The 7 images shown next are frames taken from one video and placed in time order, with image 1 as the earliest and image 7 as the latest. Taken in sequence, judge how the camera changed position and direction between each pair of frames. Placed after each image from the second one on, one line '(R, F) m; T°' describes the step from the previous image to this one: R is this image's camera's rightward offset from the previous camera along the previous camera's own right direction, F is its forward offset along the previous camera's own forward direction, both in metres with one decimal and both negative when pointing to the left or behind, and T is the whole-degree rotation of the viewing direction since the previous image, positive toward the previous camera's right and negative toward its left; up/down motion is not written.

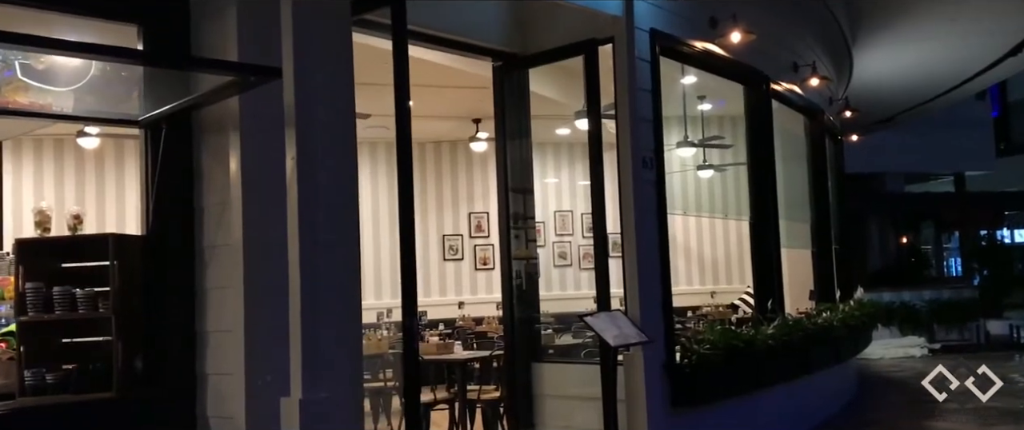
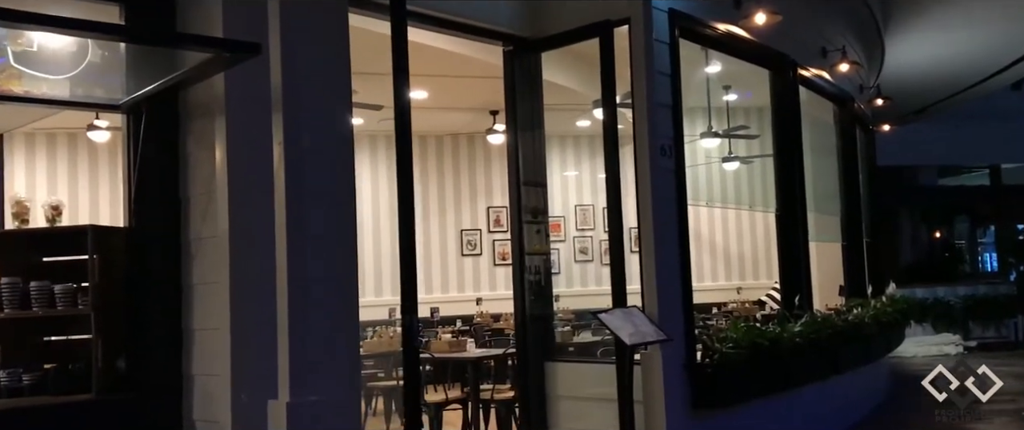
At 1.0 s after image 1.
(+0.1, +0.4) m; -1°
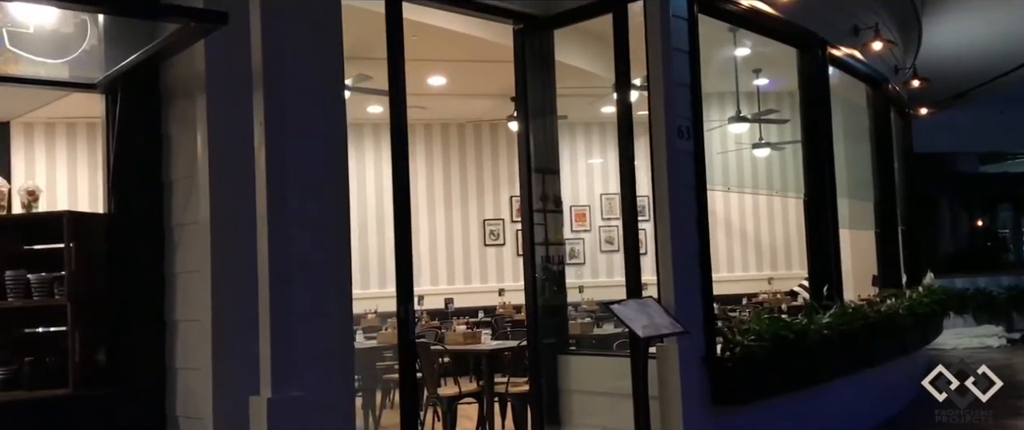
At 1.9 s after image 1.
(+0.2, +0.3) m; -2°
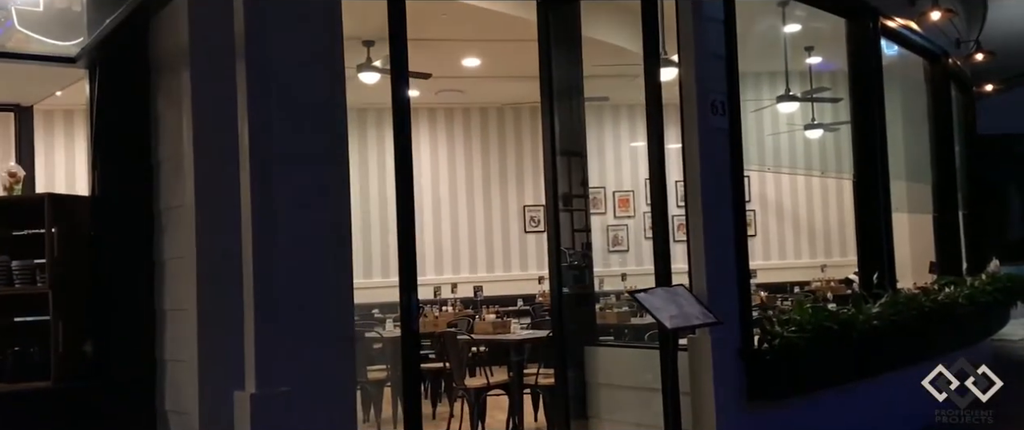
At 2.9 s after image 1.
(+0.2, +0.4) m; -3°
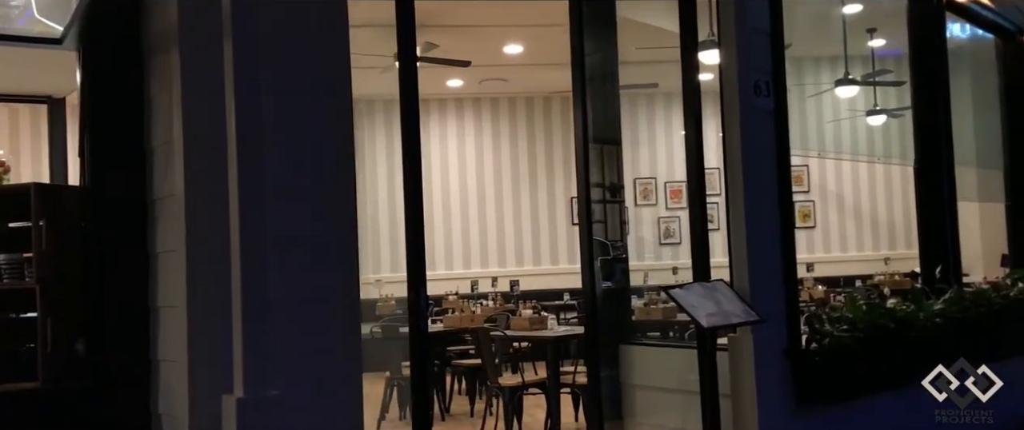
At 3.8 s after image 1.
(+0.2, +0.4) m; -3°
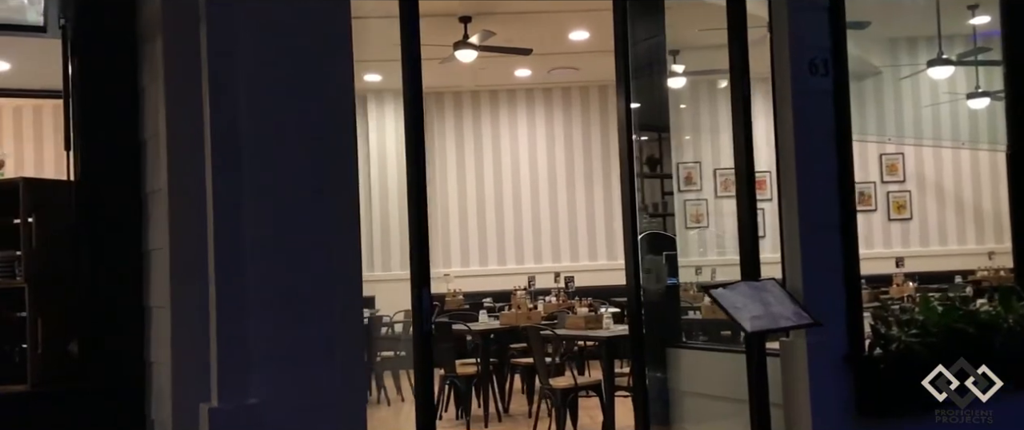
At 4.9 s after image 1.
(+0.4, +0.4) m; -6°
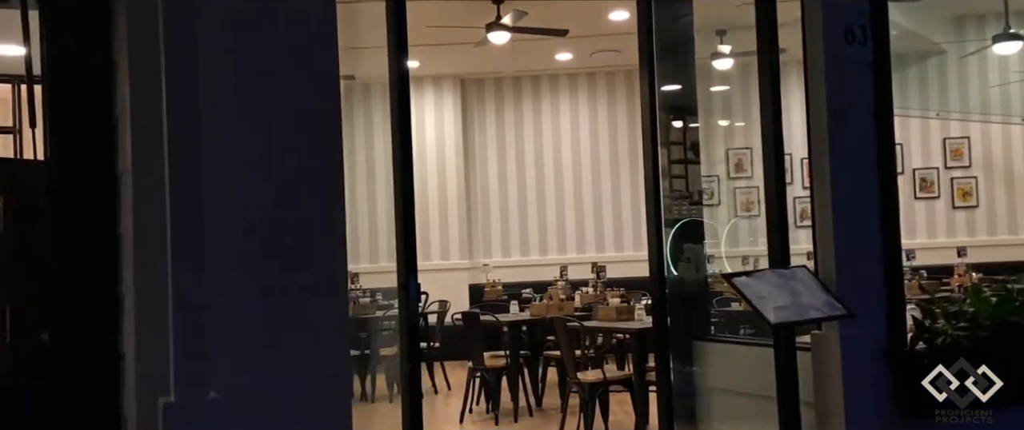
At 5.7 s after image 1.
(+0.3, +0.3) m; -4°
